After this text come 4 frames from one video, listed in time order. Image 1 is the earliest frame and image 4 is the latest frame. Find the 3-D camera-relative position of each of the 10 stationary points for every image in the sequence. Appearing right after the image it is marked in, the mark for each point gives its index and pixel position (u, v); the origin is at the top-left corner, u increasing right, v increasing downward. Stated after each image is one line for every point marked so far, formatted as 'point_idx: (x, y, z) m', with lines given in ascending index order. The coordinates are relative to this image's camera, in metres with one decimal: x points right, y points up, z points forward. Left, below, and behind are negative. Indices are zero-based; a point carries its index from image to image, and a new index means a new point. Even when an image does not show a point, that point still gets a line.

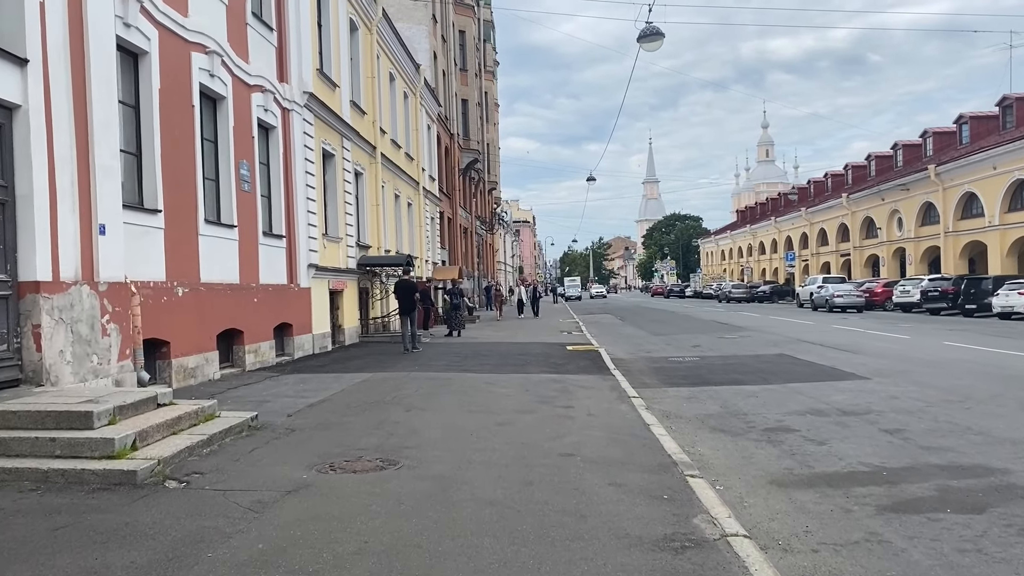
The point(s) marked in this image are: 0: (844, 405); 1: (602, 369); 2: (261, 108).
0: (+3.8, -1.4, +9.8) m
1: (+1.4, -1.3, +13.4) m
2: (-4.3, +3.1, +14.6) m
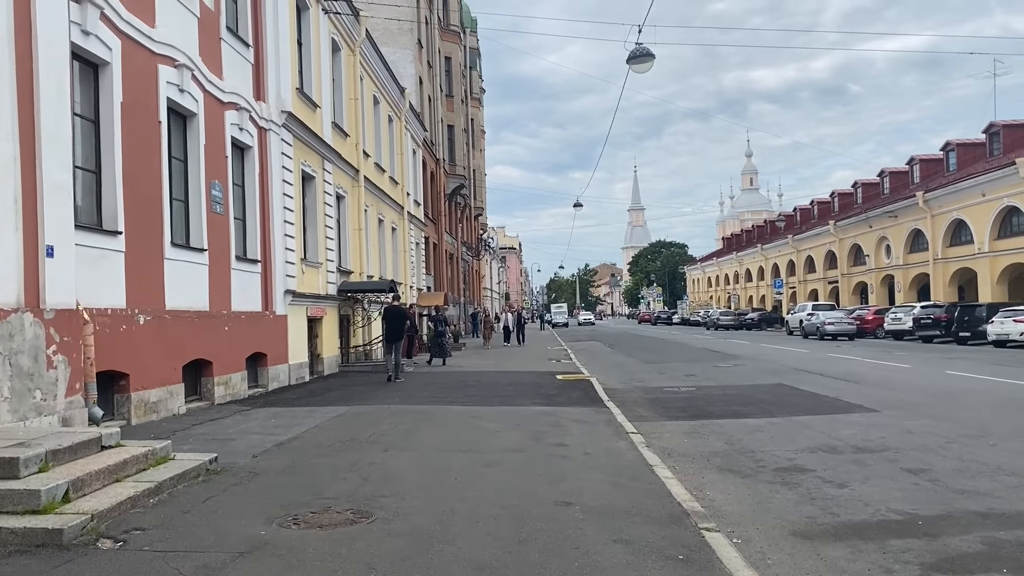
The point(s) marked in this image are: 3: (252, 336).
0: (+3.7, -1.6, +9.1) m
1: (+1.2, -1.7, +12.7) m
2: (-4.5, +2.7, +13.9) m
3: (-4.3, -0.8, +14.0) m
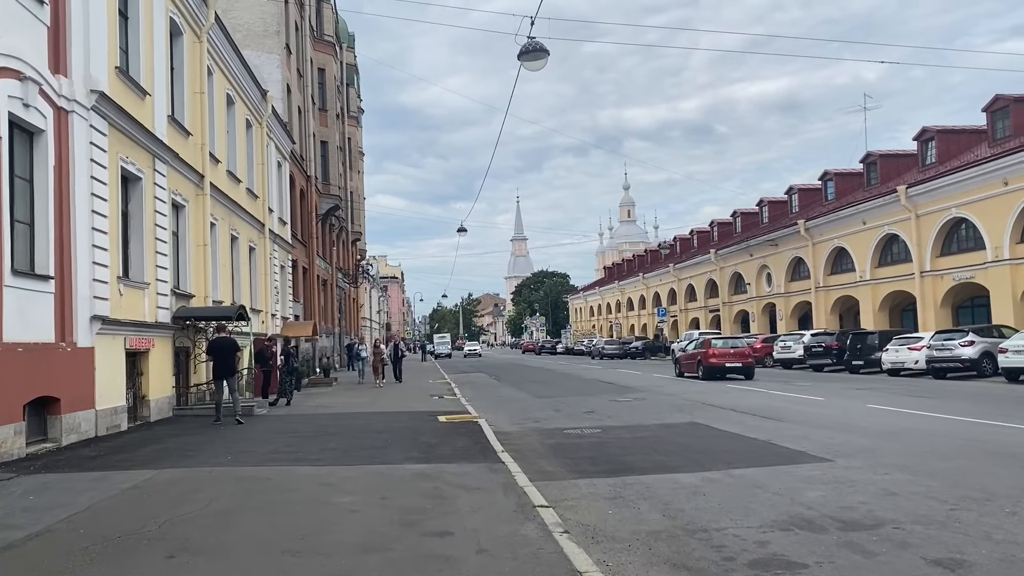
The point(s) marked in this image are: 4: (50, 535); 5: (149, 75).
0: (+2.6, -1.8, +6.9) m
1: (-0.3, -2.0, +10.1) m
2: (-6.2, +2.4, +10.7) m
3: (-6.0, -1.1, +10.6) m
4: (-3.3, -1.7, +6.0) m
5: (-6.6, +3.9, +15.5) m
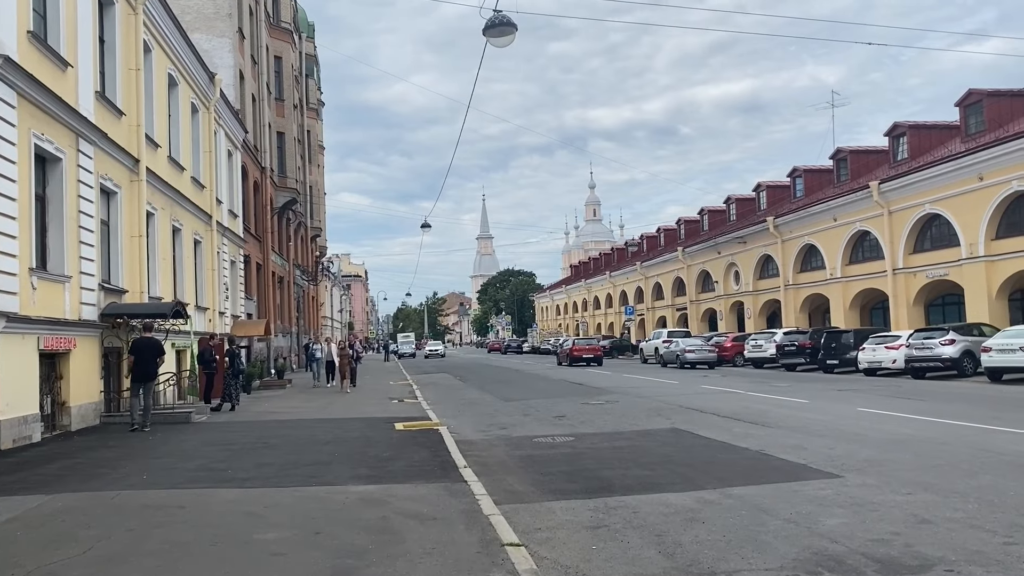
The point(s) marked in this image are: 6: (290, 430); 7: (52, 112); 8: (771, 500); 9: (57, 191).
0: (+2.4, -1.7, +5.7) m
1: (-0.7, -1.9, +8.8) m
2: (-6.6, +2.4, +9.1) m
3: (-6.4, -1.0, +9.1) m
4: (-3.5, -1.6, +4.5) m
5: (-7.2, +4.0, +13.9) m
6: (-3.3, -2.2, +12.9) m
7: (-7.0, +2.7, +12.8) m
8: (+2.2, -1.8, +7.2) m
9: (-7.1, +1.5, +13.2) m
